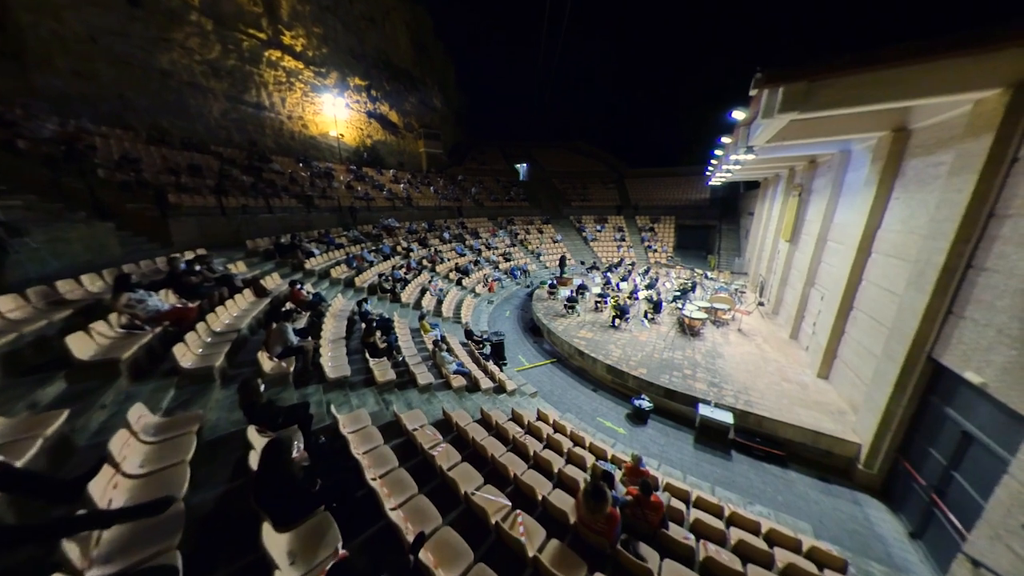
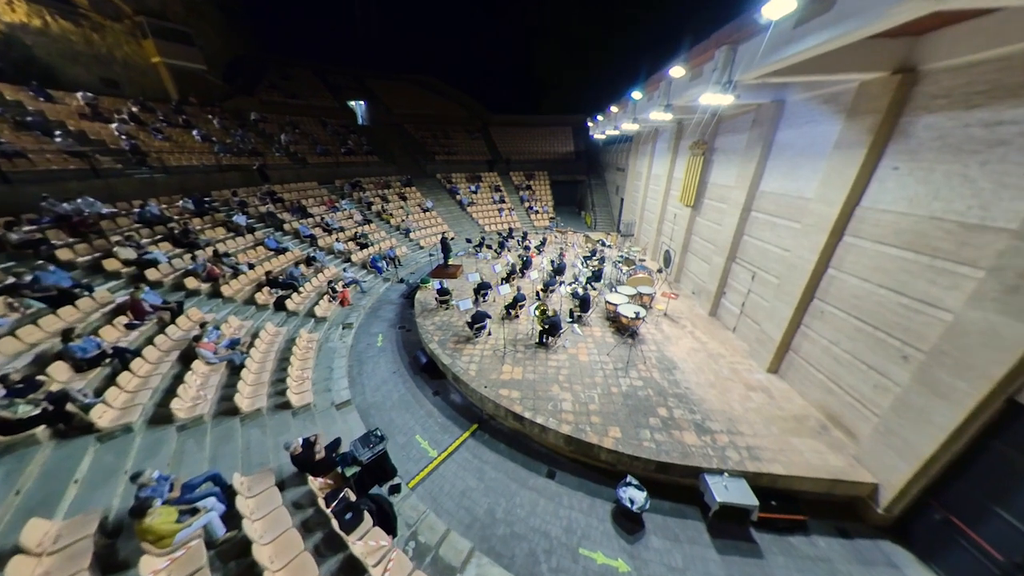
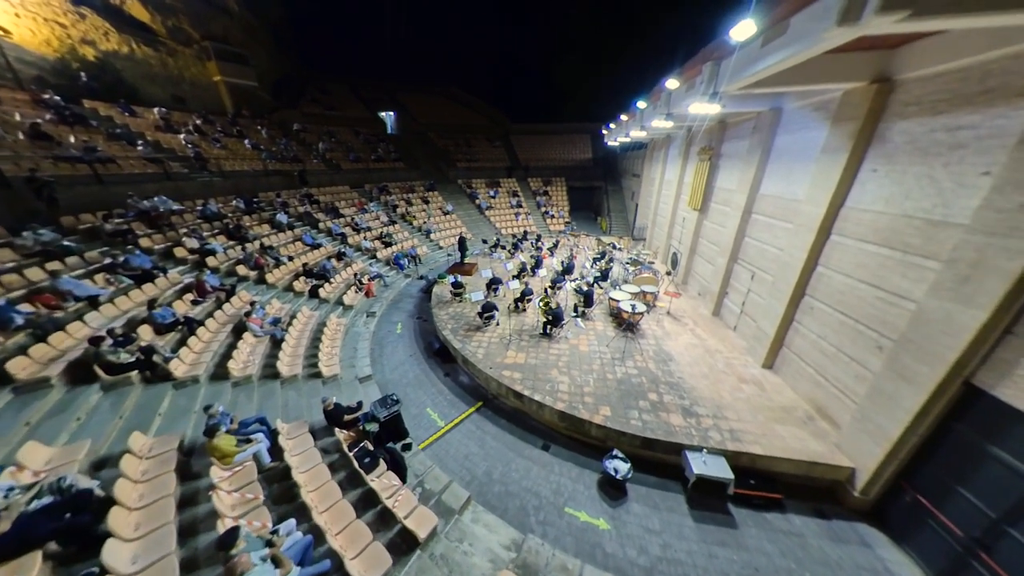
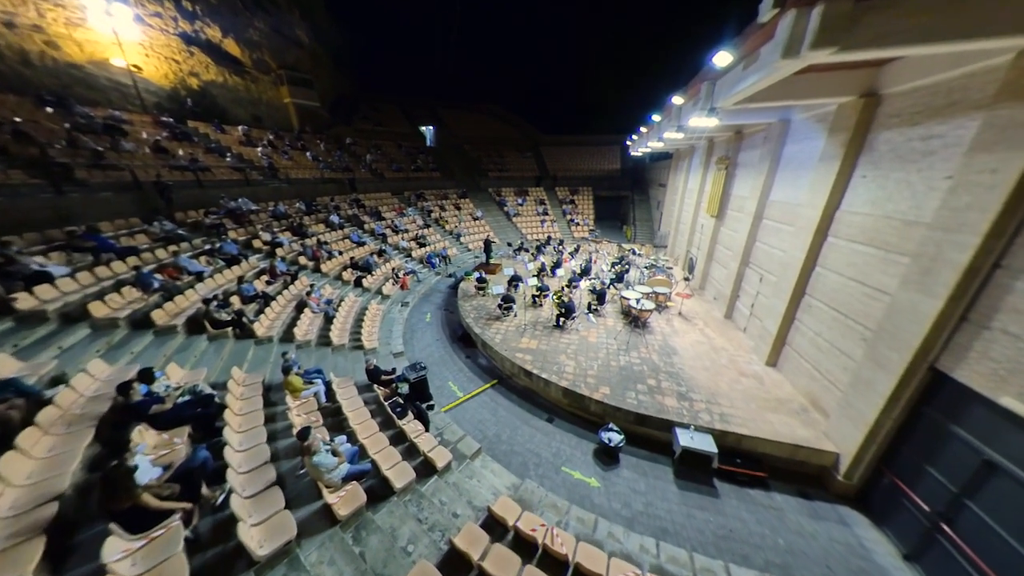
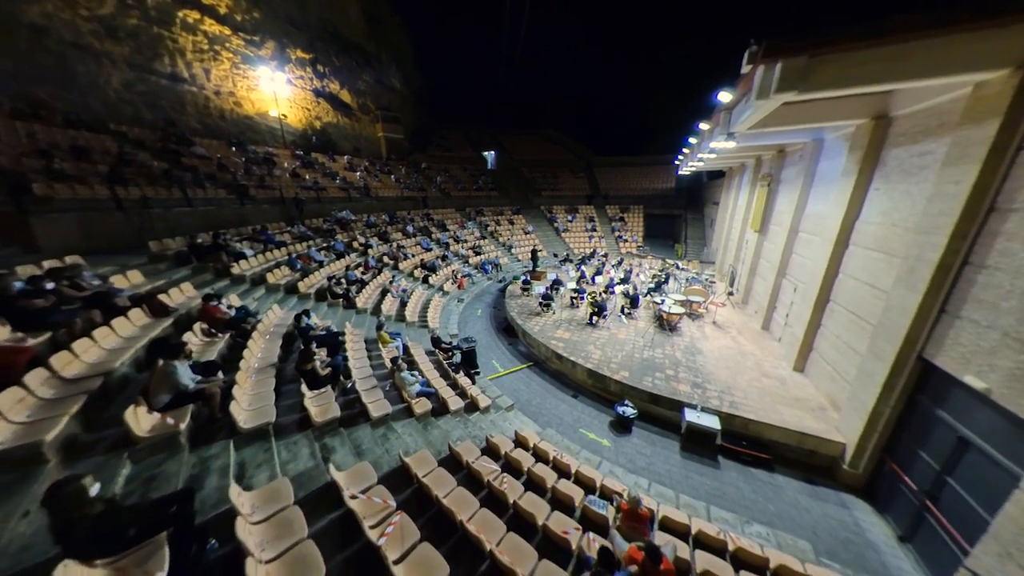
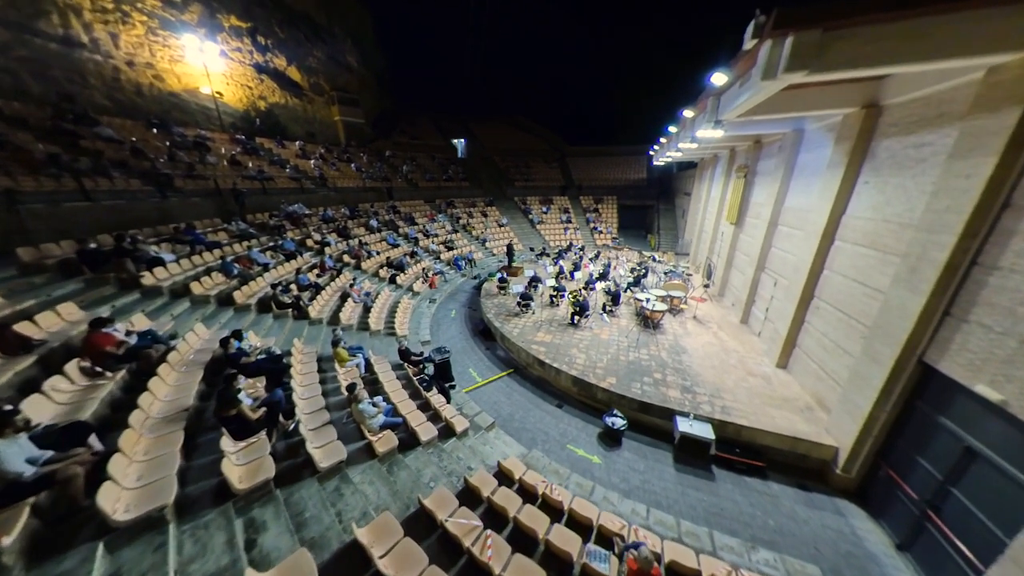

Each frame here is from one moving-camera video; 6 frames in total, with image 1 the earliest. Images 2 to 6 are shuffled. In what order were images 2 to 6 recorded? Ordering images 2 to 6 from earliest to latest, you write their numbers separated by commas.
5, 6, 4, 3, 2
